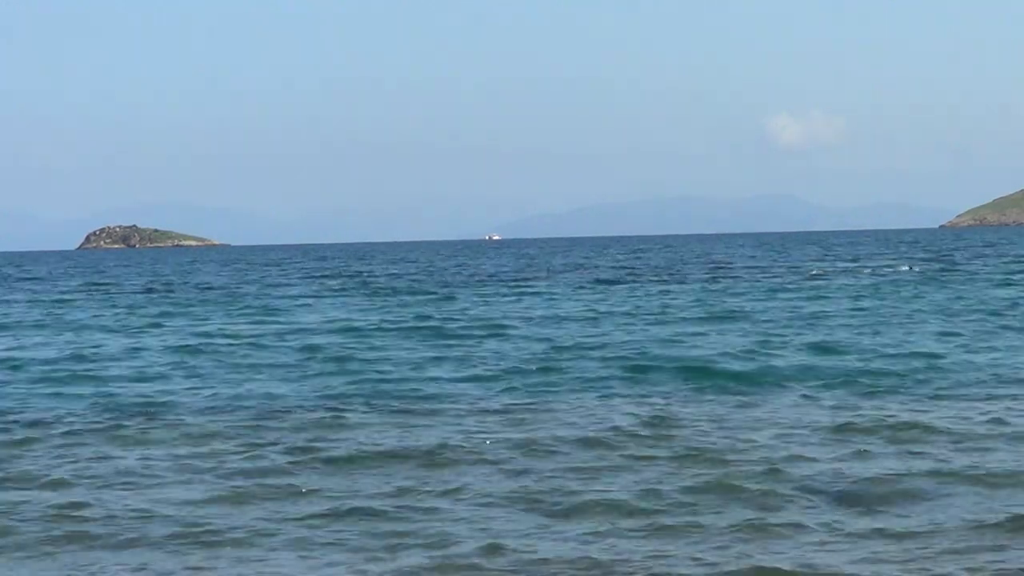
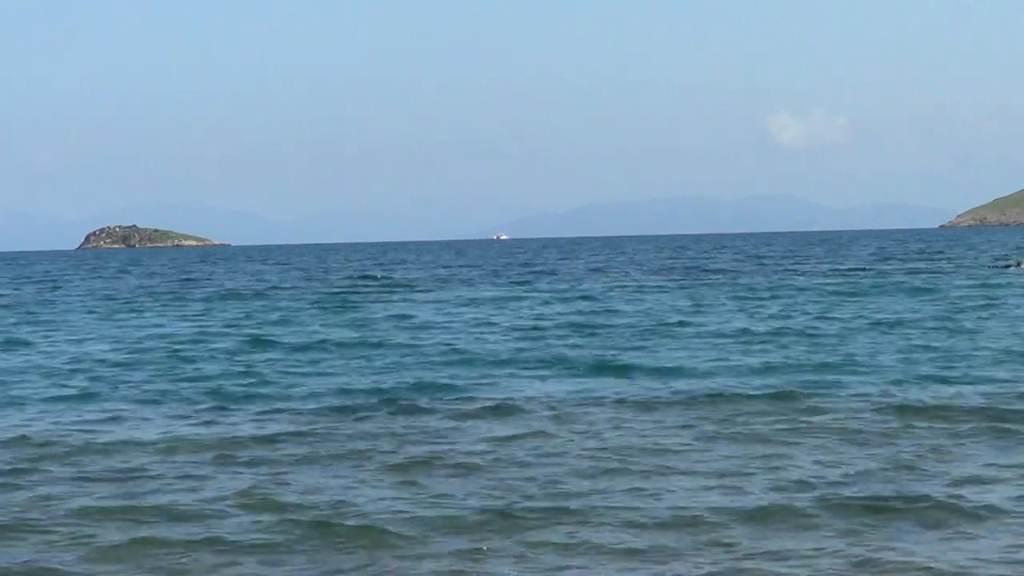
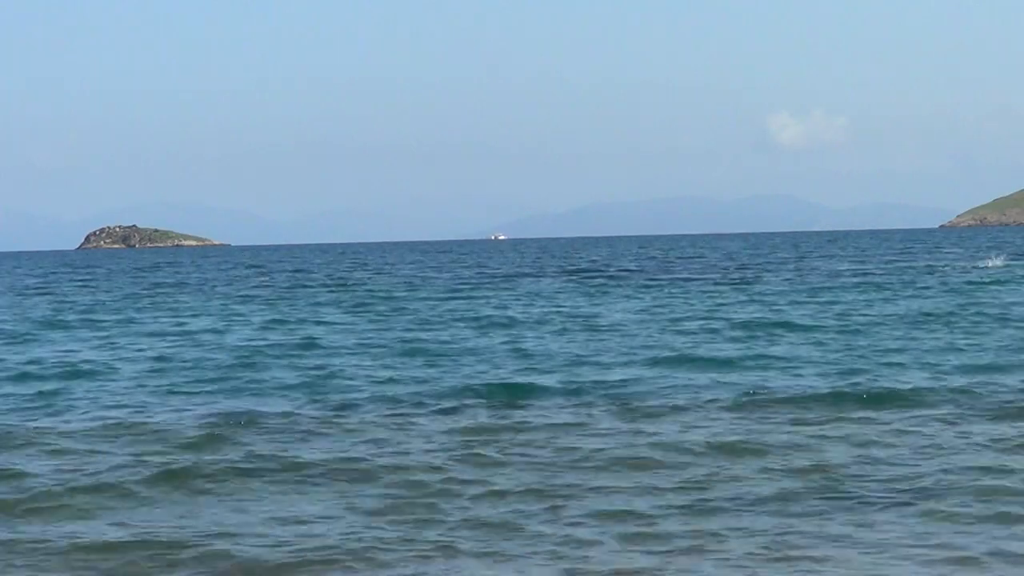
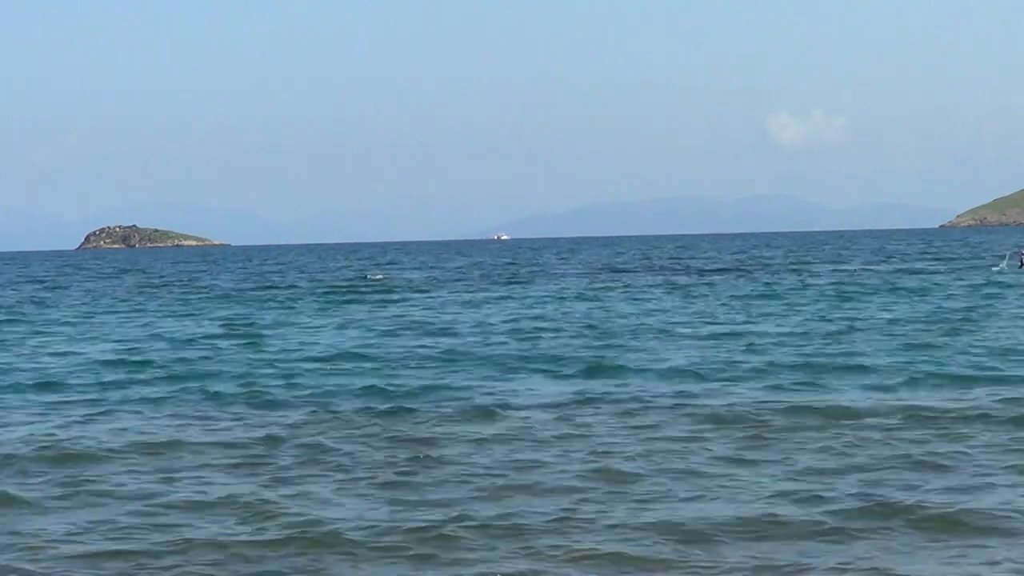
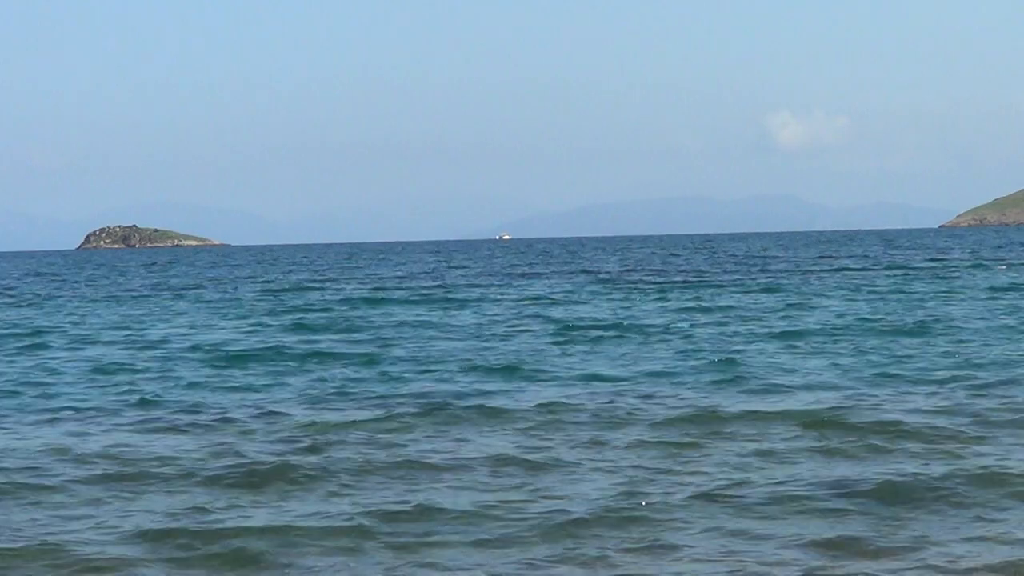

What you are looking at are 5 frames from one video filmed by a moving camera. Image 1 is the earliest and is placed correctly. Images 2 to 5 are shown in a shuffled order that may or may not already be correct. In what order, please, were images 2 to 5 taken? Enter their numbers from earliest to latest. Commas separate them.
3, 2, 4, 5
